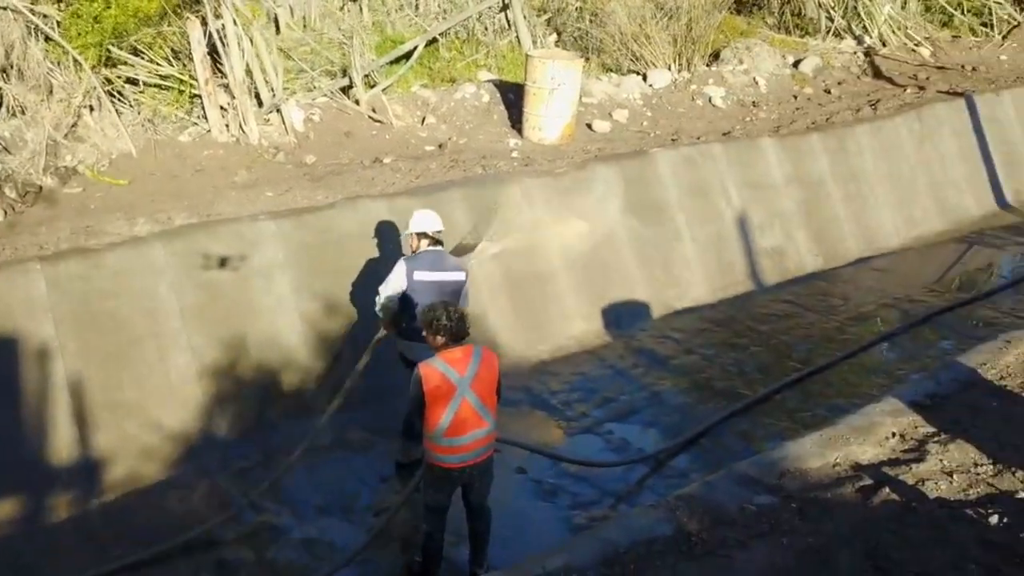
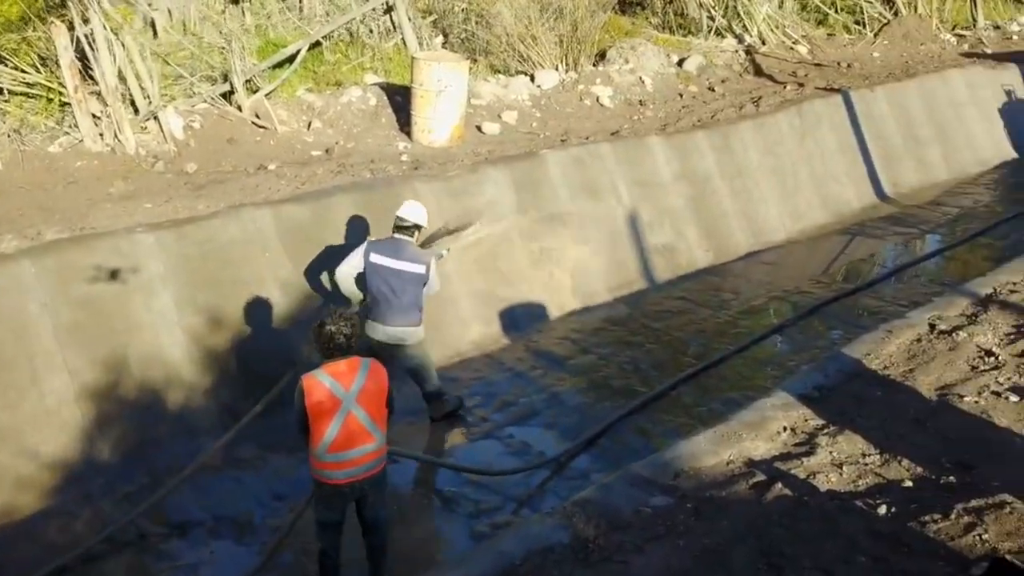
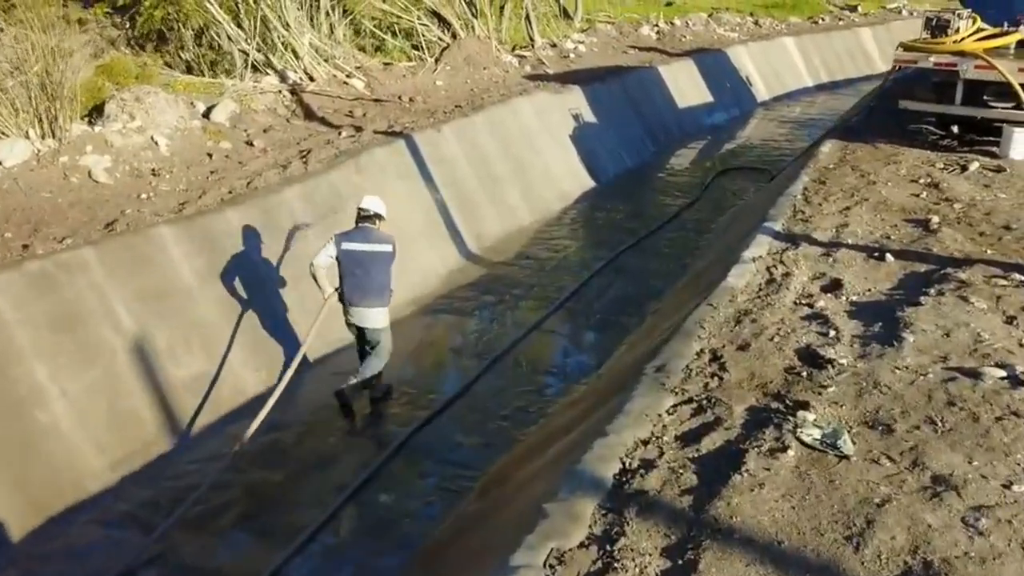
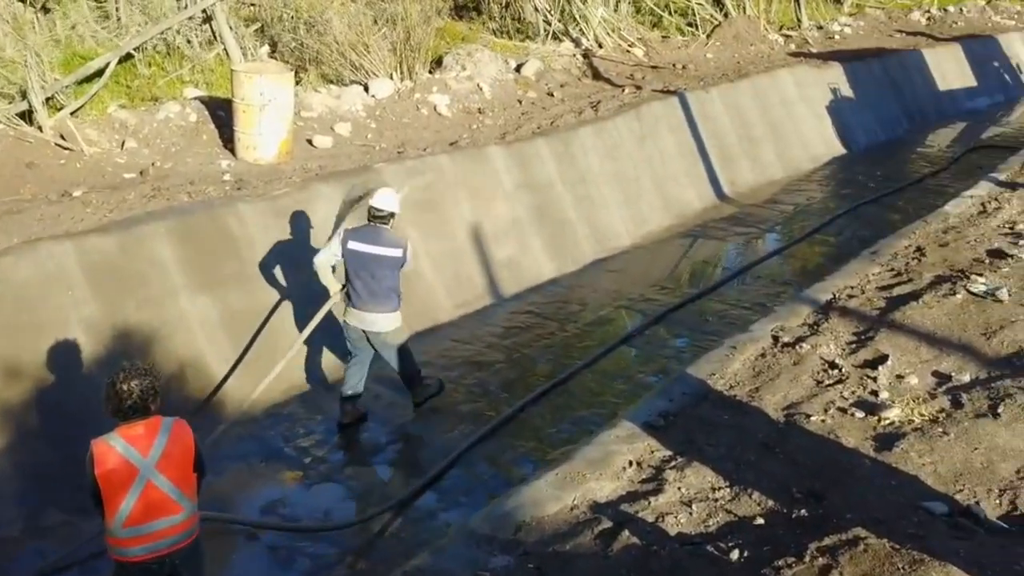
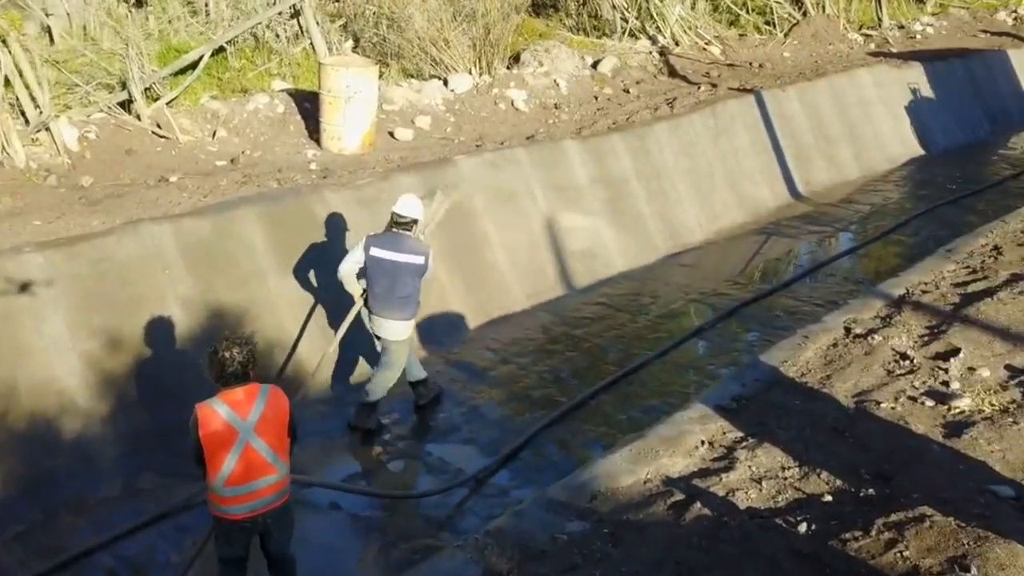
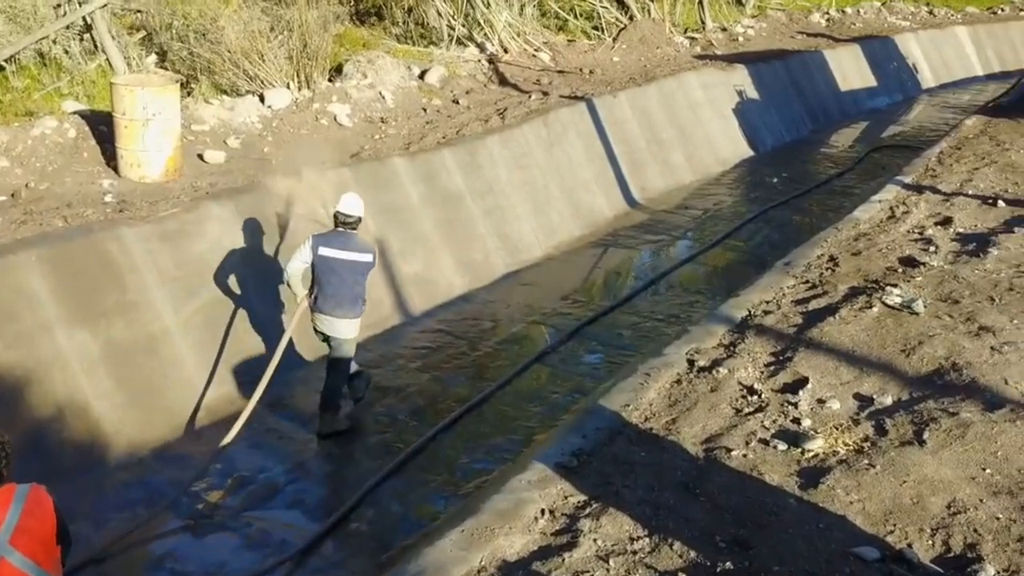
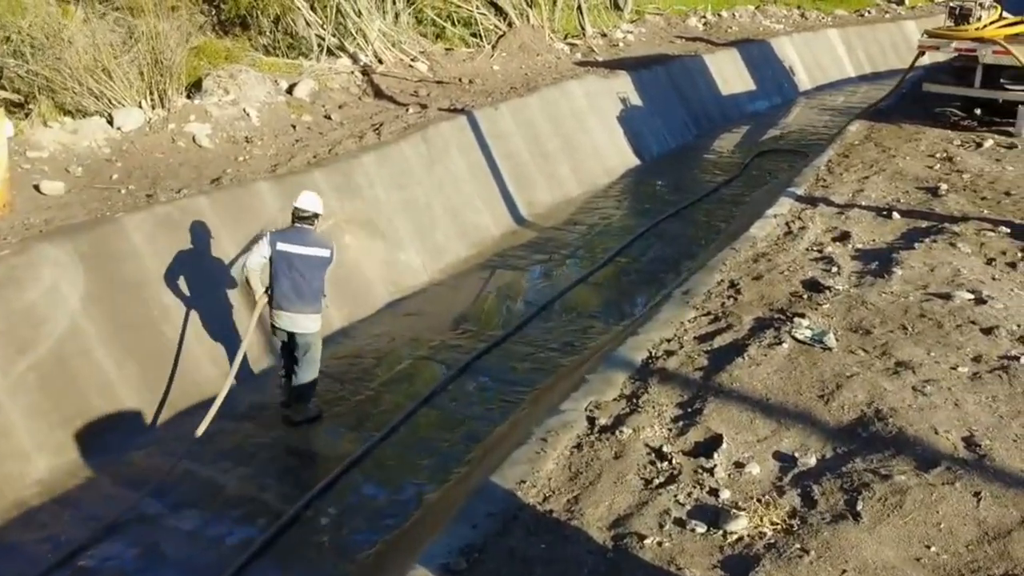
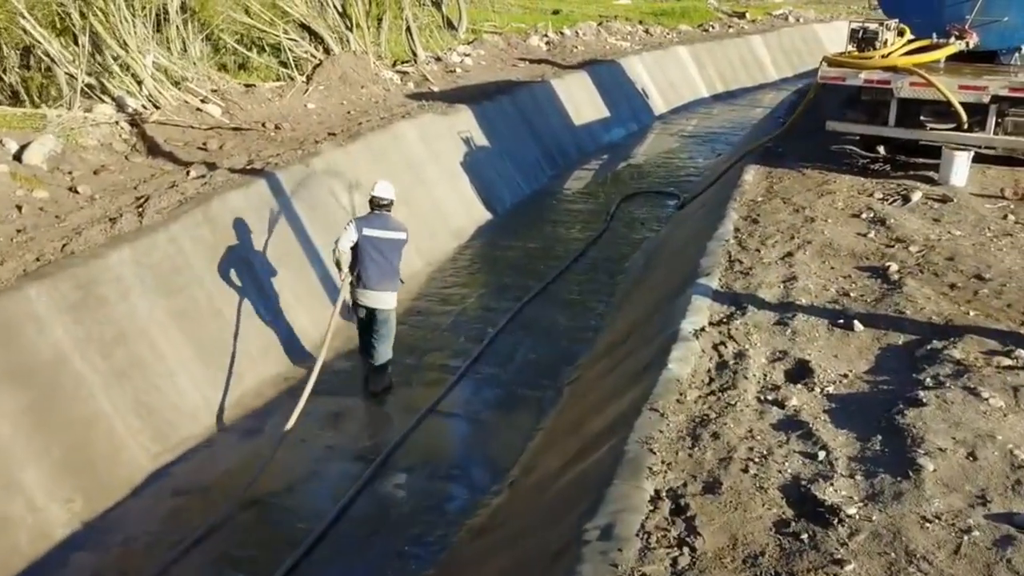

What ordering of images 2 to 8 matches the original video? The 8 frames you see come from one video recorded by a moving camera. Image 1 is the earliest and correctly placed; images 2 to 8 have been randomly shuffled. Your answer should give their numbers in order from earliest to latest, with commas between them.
2, 5, 4, 6, 7, 3, 8
